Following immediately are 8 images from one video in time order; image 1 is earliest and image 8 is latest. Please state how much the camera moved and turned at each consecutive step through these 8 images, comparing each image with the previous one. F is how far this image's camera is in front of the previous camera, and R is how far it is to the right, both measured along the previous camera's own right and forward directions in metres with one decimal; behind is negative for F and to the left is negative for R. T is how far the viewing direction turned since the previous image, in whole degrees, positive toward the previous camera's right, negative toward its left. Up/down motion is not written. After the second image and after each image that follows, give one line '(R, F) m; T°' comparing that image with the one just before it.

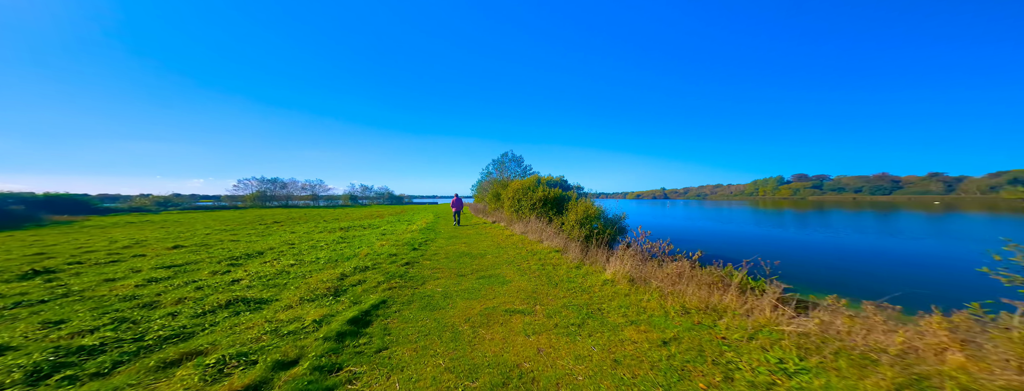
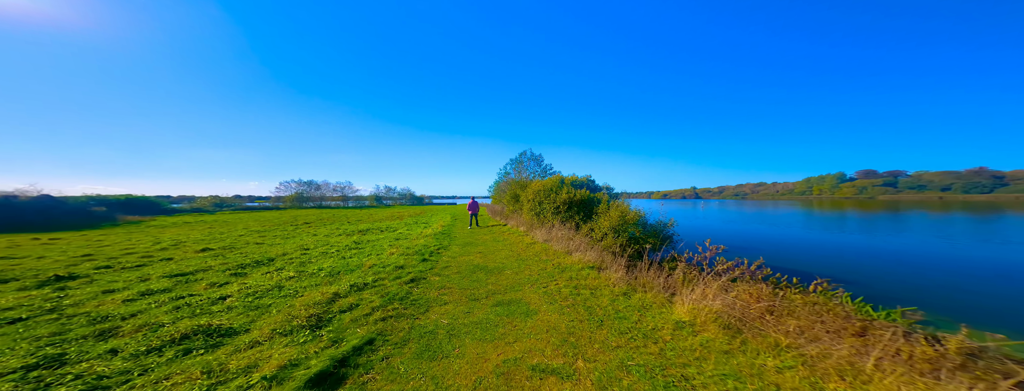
(-0.1, +1.4) m; -5°
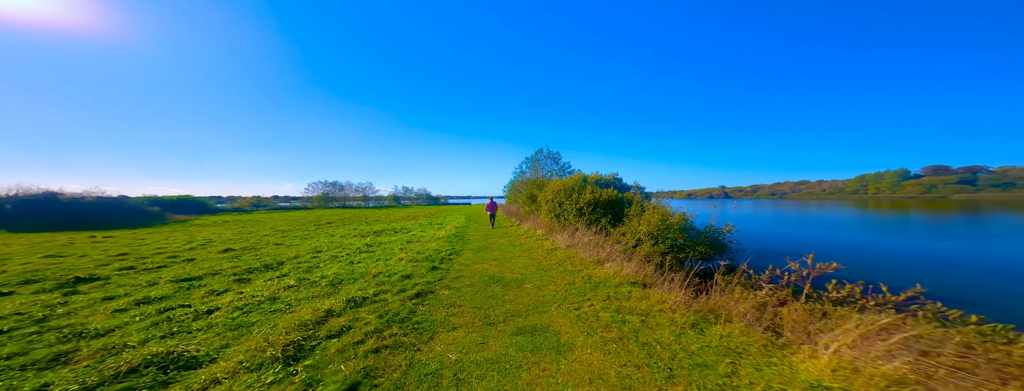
(-0.1, +1.1) m; -4°
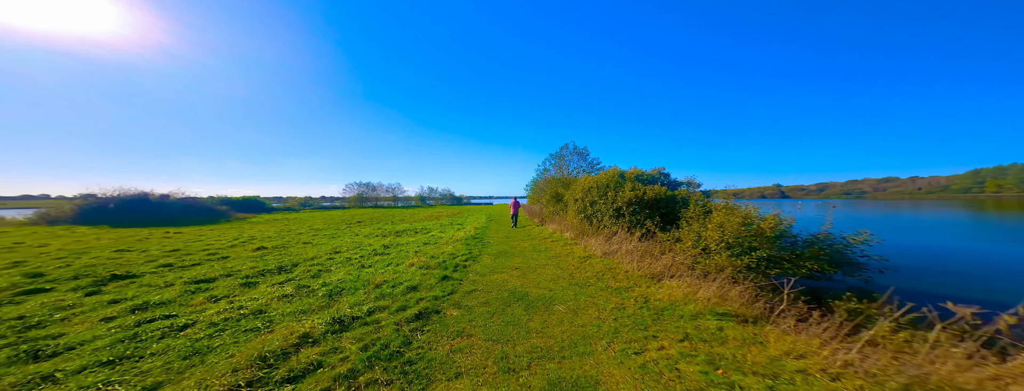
(0.0, +1.4) m; -6°
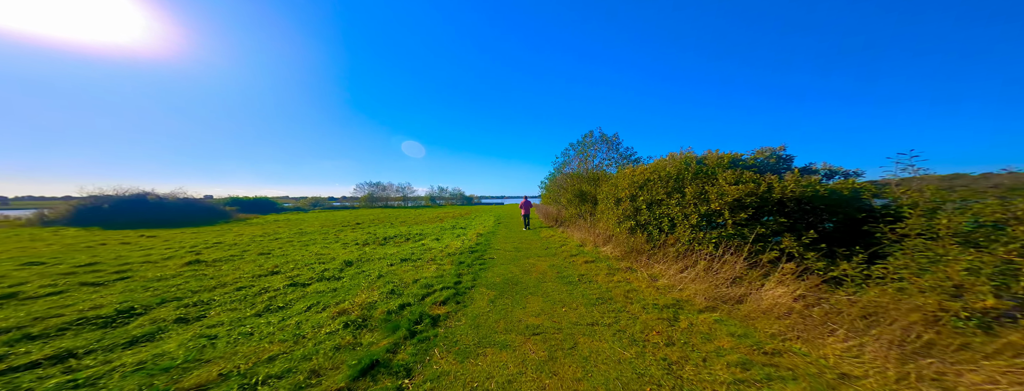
(0.0, +4.0) m; -3°
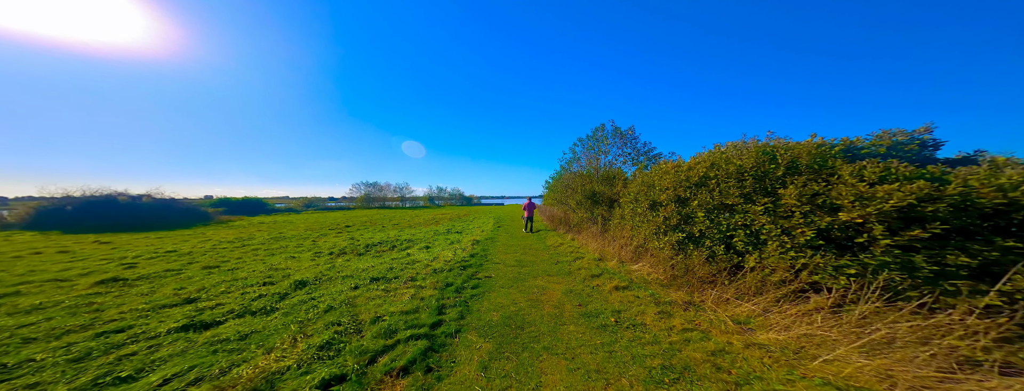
(-0.1, +2.2) m; 0°
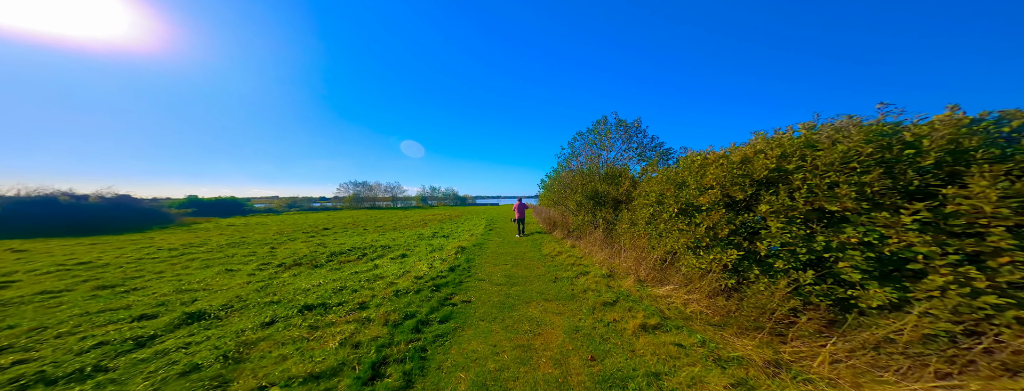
(+0.2, +1.9) m; +1°
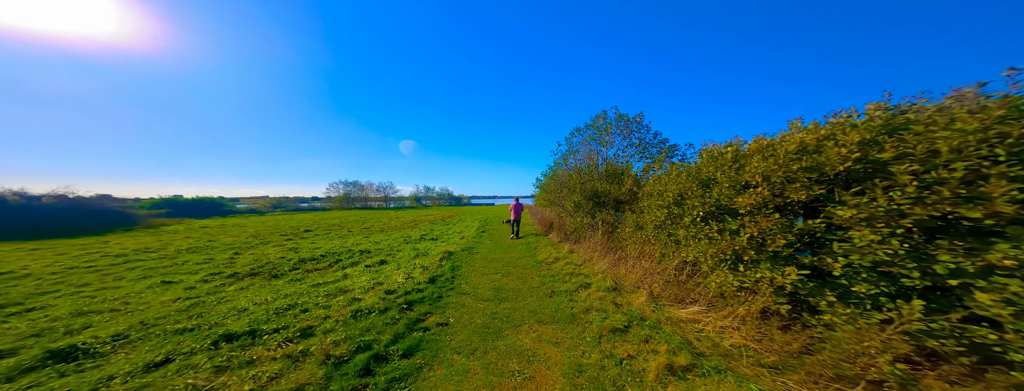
(+0.2, +1.2) m; +1°
